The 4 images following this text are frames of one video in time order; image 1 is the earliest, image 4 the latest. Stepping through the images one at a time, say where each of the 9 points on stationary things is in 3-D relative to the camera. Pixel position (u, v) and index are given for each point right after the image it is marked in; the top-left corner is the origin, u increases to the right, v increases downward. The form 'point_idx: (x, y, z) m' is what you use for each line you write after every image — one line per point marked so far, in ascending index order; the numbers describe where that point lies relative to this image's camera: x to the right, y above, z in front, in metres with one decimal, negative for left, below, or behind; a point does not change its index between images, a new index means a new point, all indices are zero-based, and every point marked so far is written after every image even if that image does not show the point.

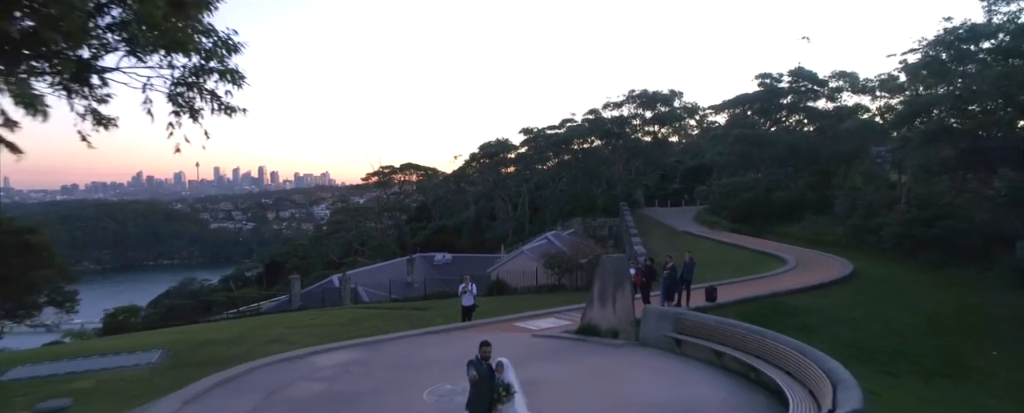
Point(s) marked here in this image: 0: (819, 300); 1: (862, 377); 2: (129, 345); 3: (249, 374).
0: (+8.9, -2.7, +15.7) m
1: (+6.9, -3.4, +10.7) m
2: (-11.8, -4.3, +16.7) m
3: (-4.3, -2.8, +9.1) m
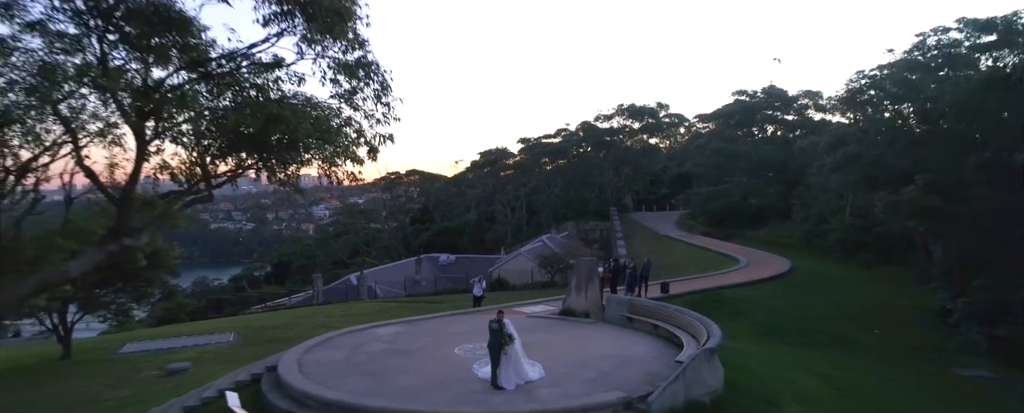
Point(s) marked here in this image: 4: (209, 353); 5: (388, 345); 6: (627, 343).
0: (+8.8, -3.2, +19.9) m
1: (+6.9, -3.8, +14.9) m
2: (-11.8, -4.7, +20.8) m
3: (-4.3, -3.2, +13.3) m
4: (-9.5, -4.6, +17.0) m
5: (-2.9, -3.2, +12.6) m
6: (+2.7, -3.1, +12.4) m
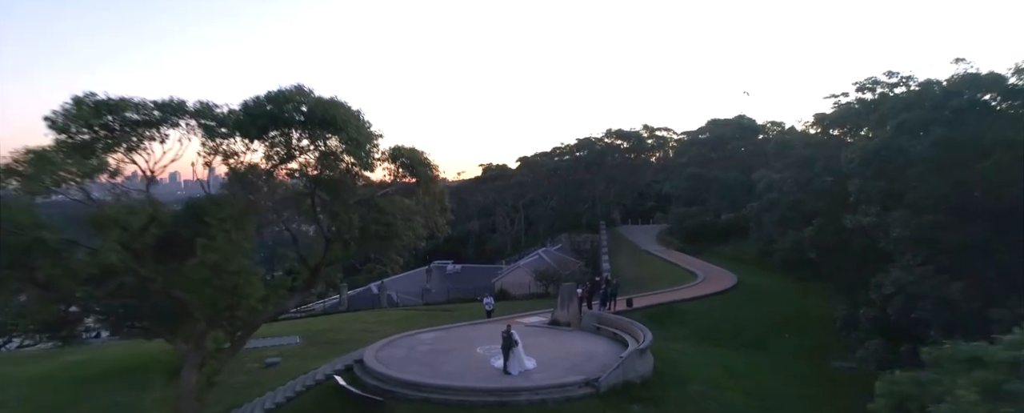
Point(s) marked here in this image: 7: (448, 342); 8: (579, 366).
0: (+8.9, -4.7, +25.7) m
1: (+7.0, -5.4, +20.7) m
2: (-11.8, -6.2, +26.5) m
3: (-4.2, -4.7, +19.1) m
4: (-9.4, -6.1, +22.8) m
5: (-2.8, -4.8, +18.4) m
6: (+2.8, -4.7, +18.2) m
7: (-2.3, -4.8, +19.1) m
8: (+2.0, -4.7, +15.8) m
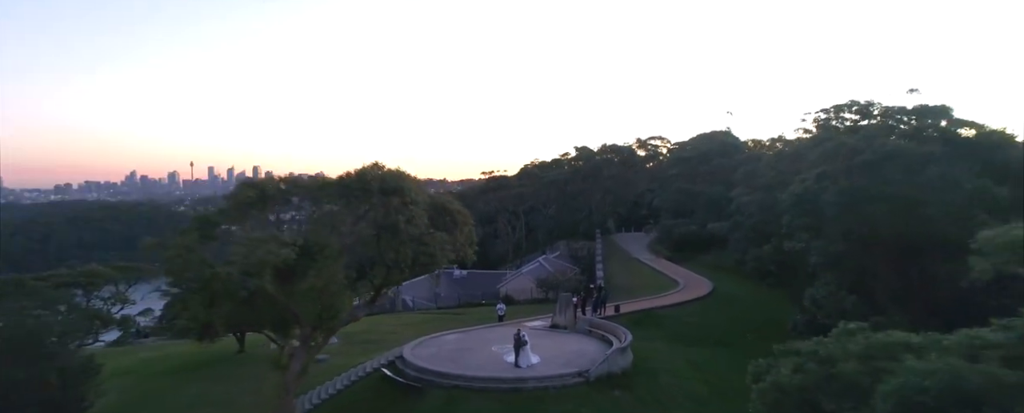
0: (+9.2, -5.8, +30.1) m
1: (+7.3, -6.5, +25.1) m
2: (-11.5, -7.3, +30.9) m
3: (-3.9, -5.8, +23.5) m
4: (-9.1, -7.2, +27.1) m
5: (-2.5, -5.9, +22.8) m
6: (+3.1, -5.8, +22.7) m
7: (-2.0, -5.9, +23.5) m
8: (+2.3, -5.8, +20.2) m
